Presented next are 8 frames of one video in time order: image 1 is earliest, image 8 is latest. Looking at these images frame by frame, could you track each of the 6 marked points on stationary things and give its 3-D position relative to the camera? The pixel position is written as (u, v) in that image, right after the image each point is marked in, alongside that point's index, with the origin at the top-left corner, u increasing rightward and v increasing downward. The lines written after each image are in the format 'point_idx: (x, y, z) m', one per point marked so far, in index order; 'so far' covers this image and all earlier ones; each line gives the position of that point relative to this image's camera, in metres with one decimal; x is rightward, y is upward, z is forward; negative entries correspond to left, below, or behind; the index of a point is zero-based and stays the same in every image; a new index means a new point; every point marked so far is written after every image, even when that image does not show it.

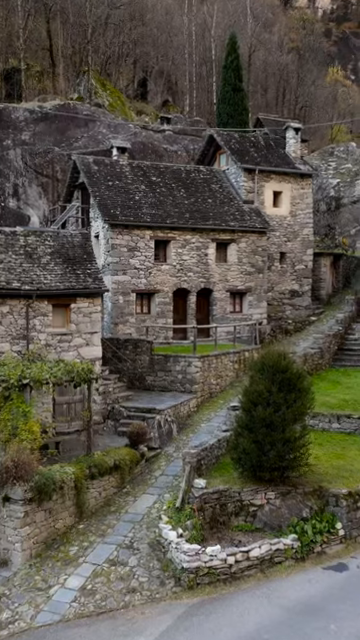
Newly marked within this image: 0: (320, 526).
0: (+2.9, -4.3, +13.9) m
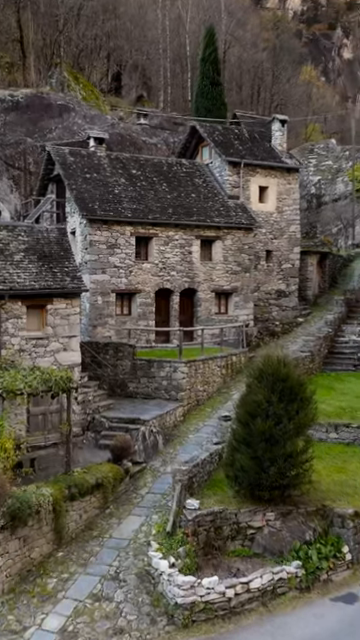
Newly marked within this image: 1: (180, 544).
0: (+2.7, -4.4, +12.6) m
1: (0.0, -4.1, +12.2) m
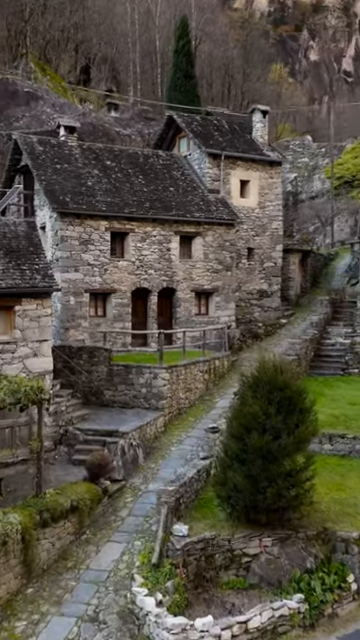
0: (+2.5, -4.4, +11.3) m
1: (-0.2, -4.1, +10.7) m
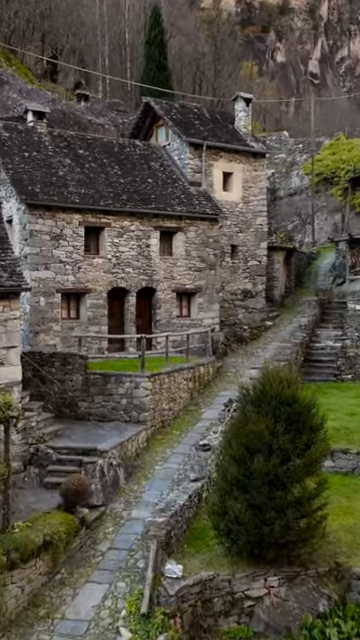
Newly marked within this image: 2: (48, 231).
0: (+2.4, -4.5, +9.8) m
1: (-0.3, -4.2, +9.1) m
2: (-3.4, +2.3, +17.5) m
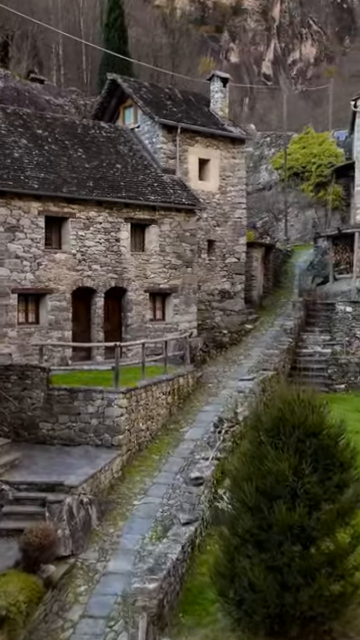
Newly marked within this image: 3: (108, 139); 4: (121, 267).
0: (+2.4, -4.6, +7.7) m
1: (-0.2, -4.3, +6.8) m
2: (-4.0, +2.2, +14.9) m
3: (-2.0, +5.1, +18.8) m
4: (-1.5, +1.3, +16.9) m
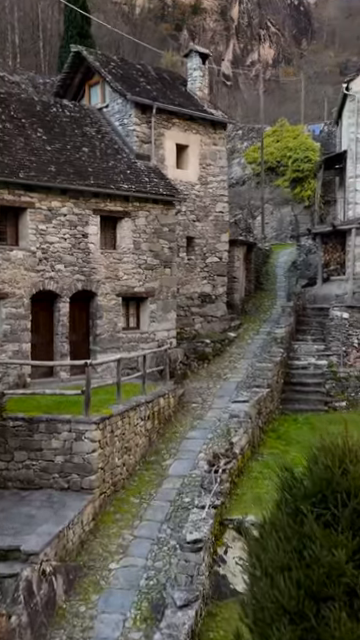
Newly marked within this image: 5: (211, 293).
0: (+2.5, -4.8, +5.4) m
1: (-0.1, -4.5, +4.4) m
2: (-4.3, +2.0, +12.3) m
3: (-2.6, +4.9, +16.3) m
4: (-2.0, +1.1, +14.4) m
5: (+0.8, +0.7, +18.3) m
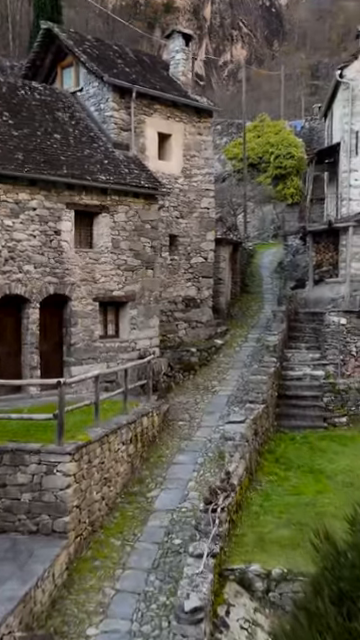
0: (+2.6, -5.0, +4.0) m
1: (+0.1, -4.7, +2.8) m
2: (-4.5, +1.9, +10.5) m
3: (-3.0, +4.8, +14.6) m
4: (-2.3, +1.0, +12.7) m
5: (+0.4, +0.6, +16.7) m
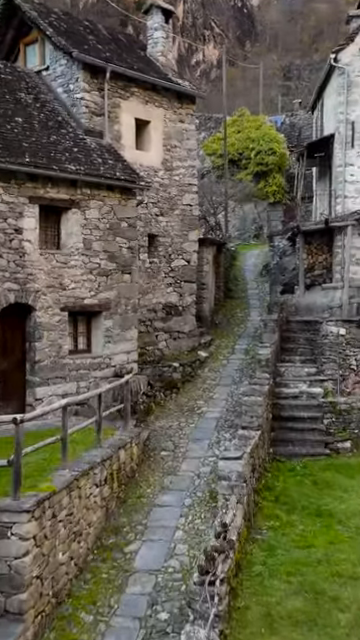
0: (+2.7, -5.2, +2.3) m
1: (+0.2, -4.9, +1.0) m
2: (-4.7, +1.6, +8.5) m
3: (-3.3, +4.5, +12.7) m
4: (-2.6, +0.8, +10.8) m
5: (-0.1, +0.4, +15.0) m
